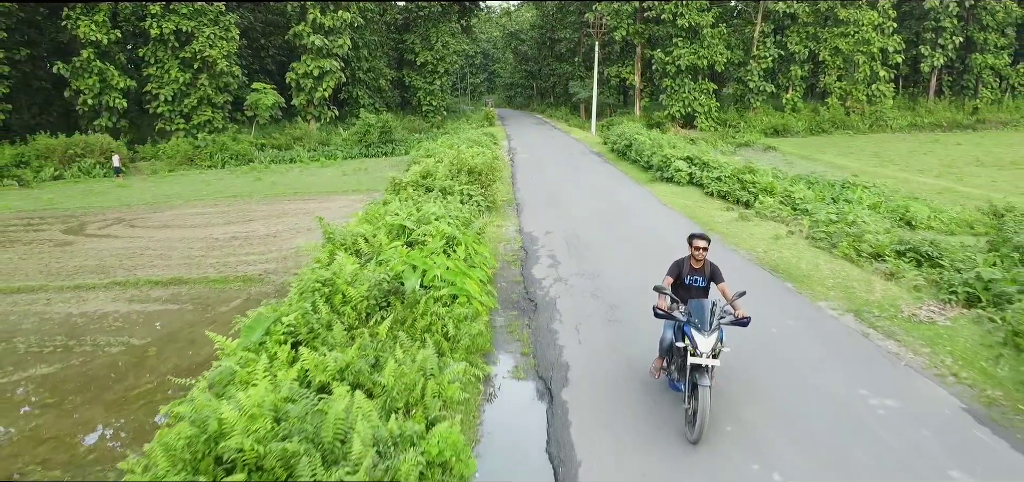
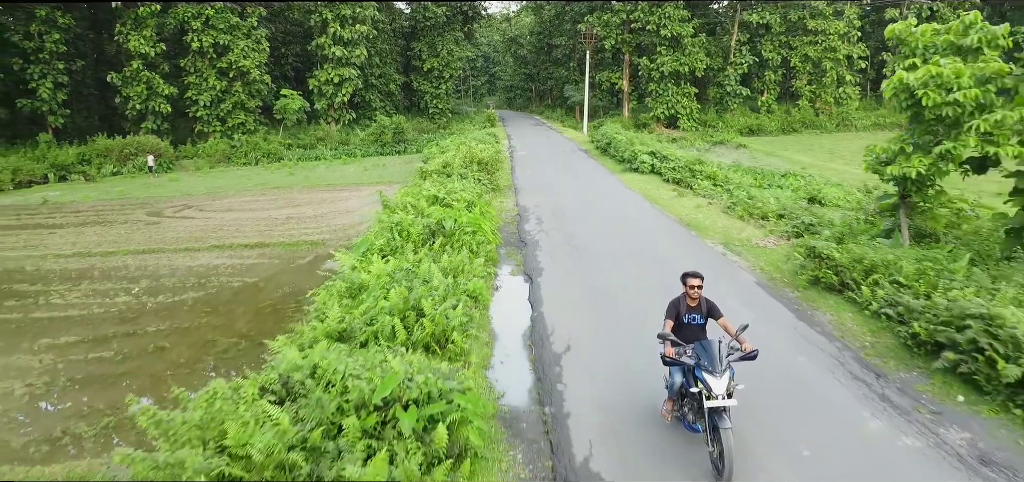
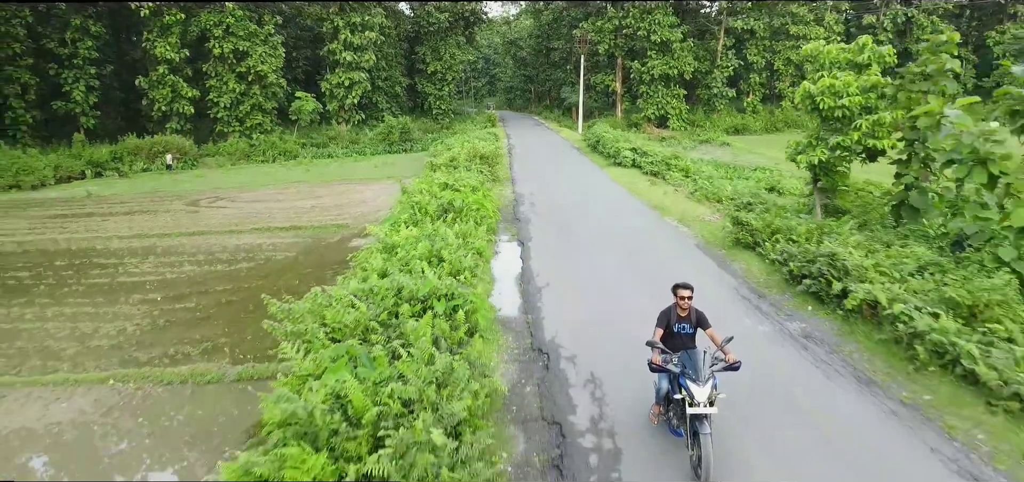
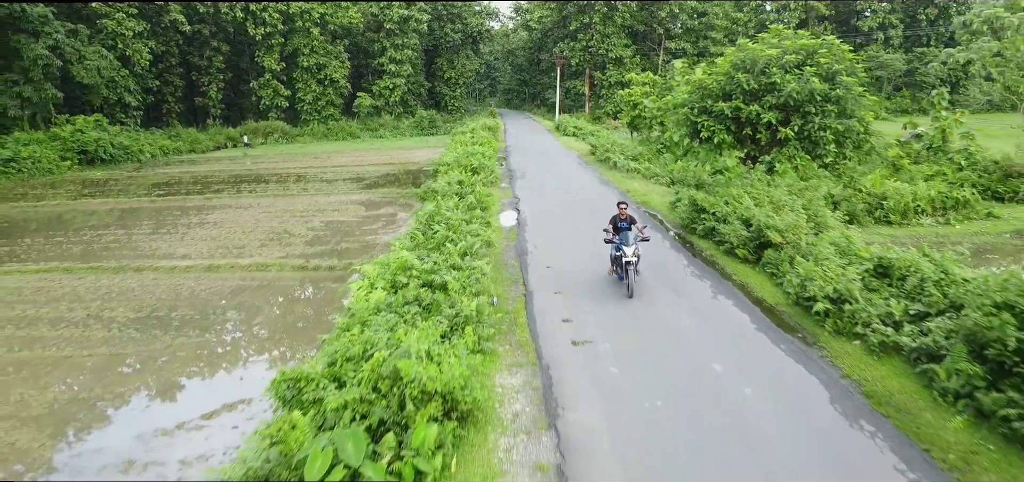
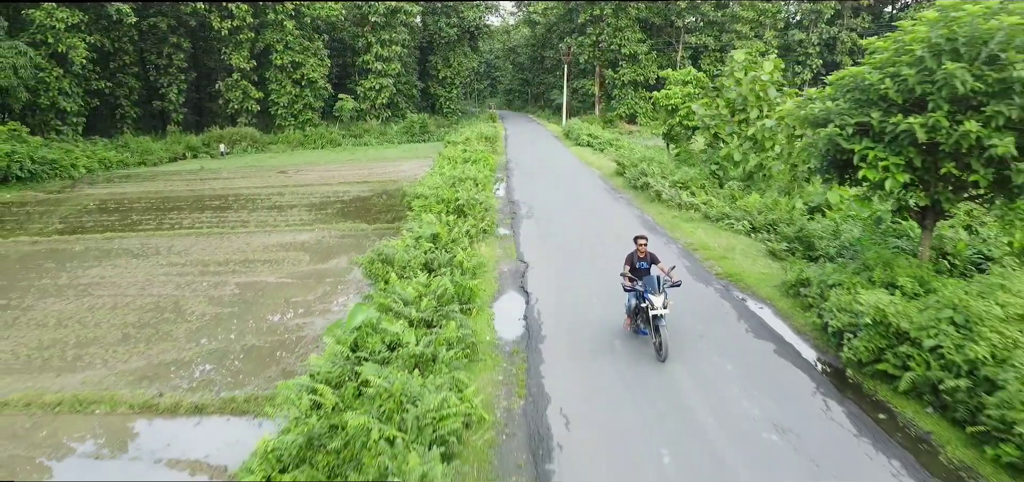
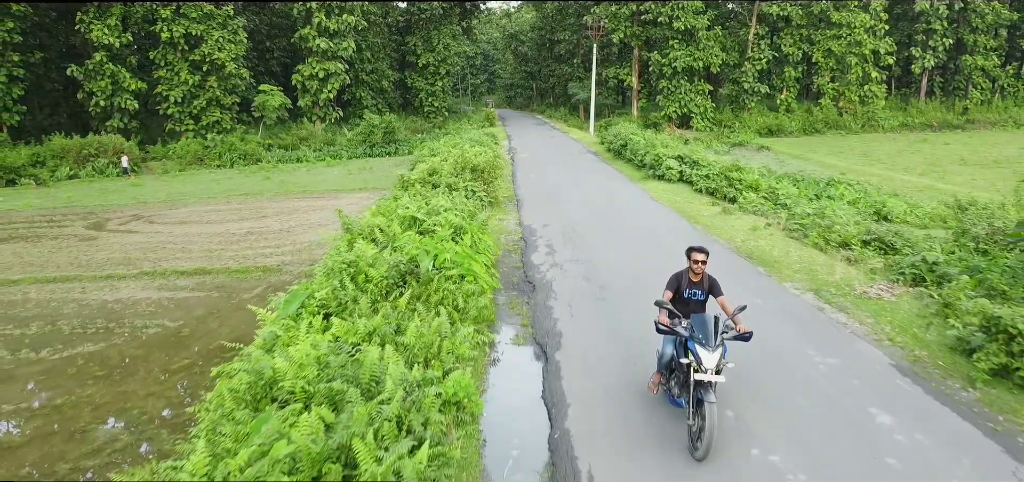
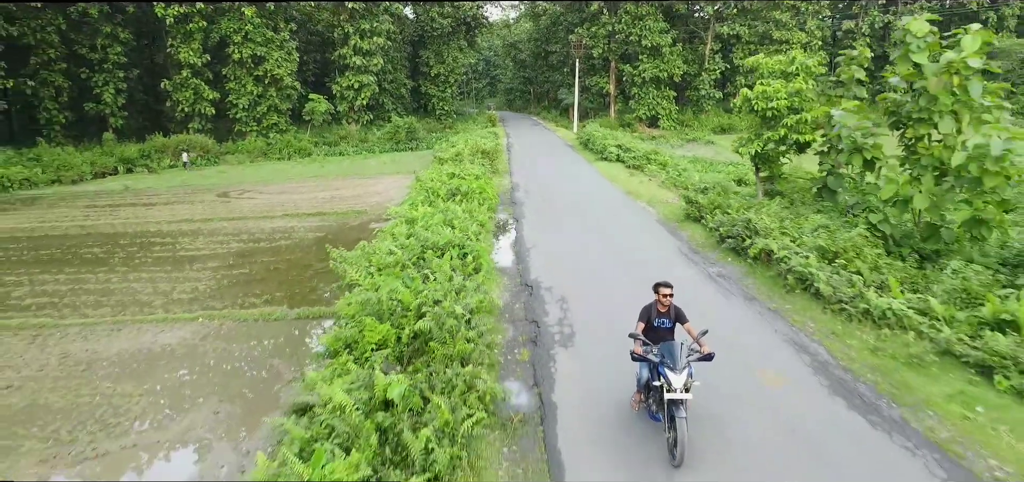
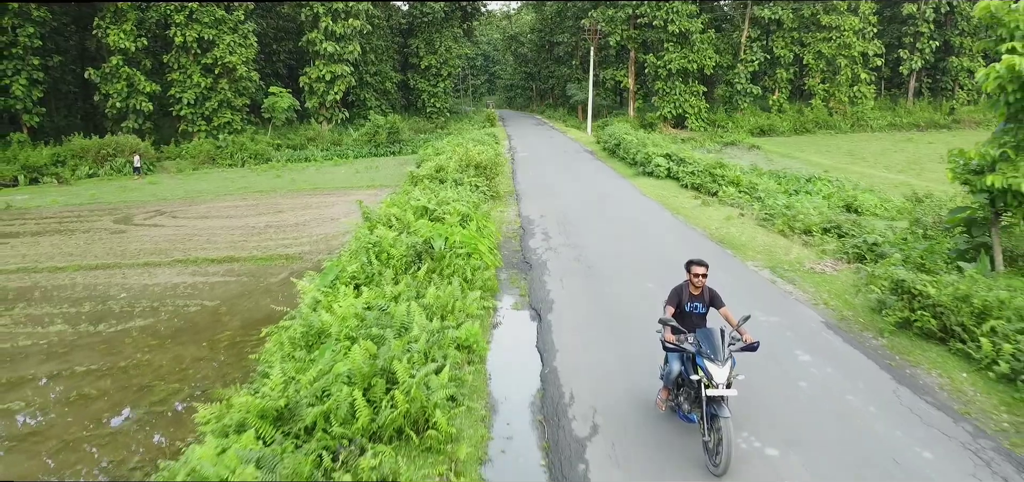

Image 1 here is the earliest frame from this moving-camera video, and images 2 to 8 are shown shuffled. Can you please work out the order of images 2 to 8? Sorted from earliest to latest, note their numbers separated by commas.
6, 8, 2, 3, 7, 5, 4
